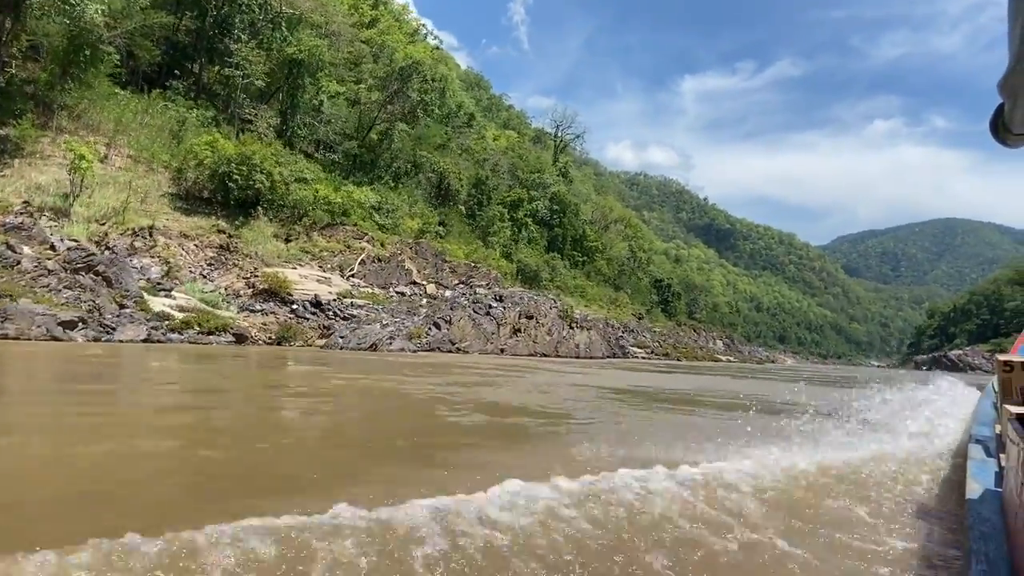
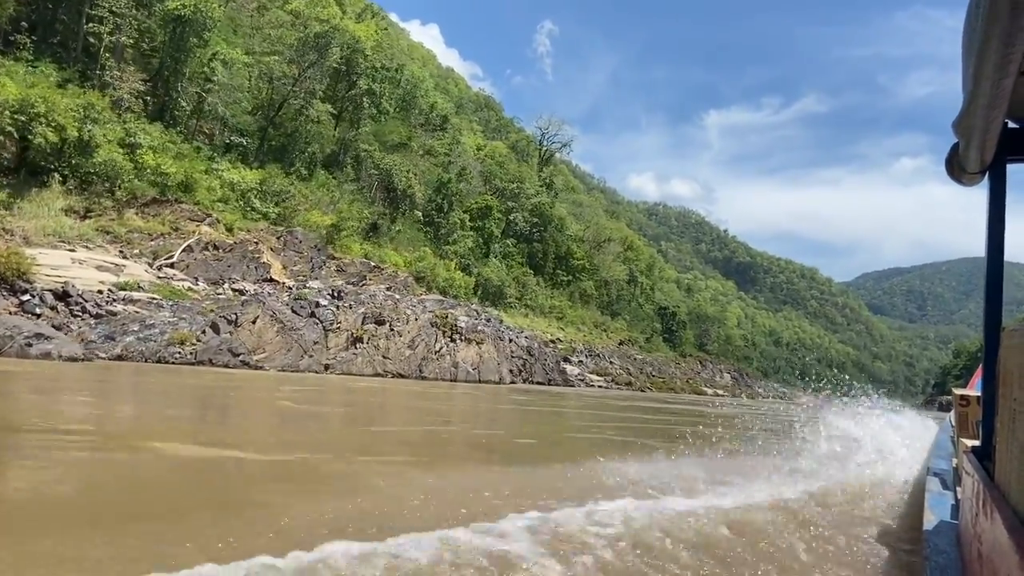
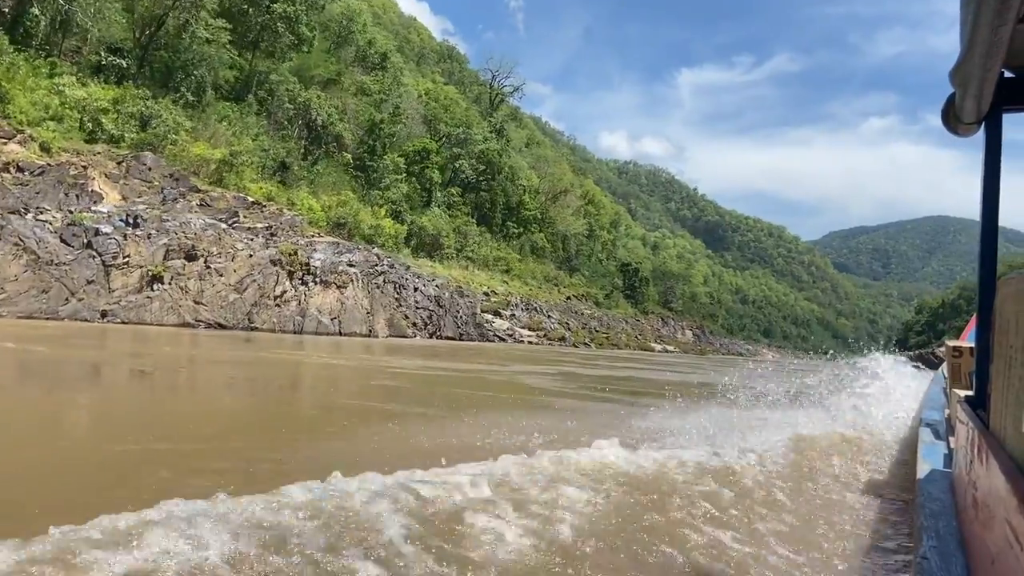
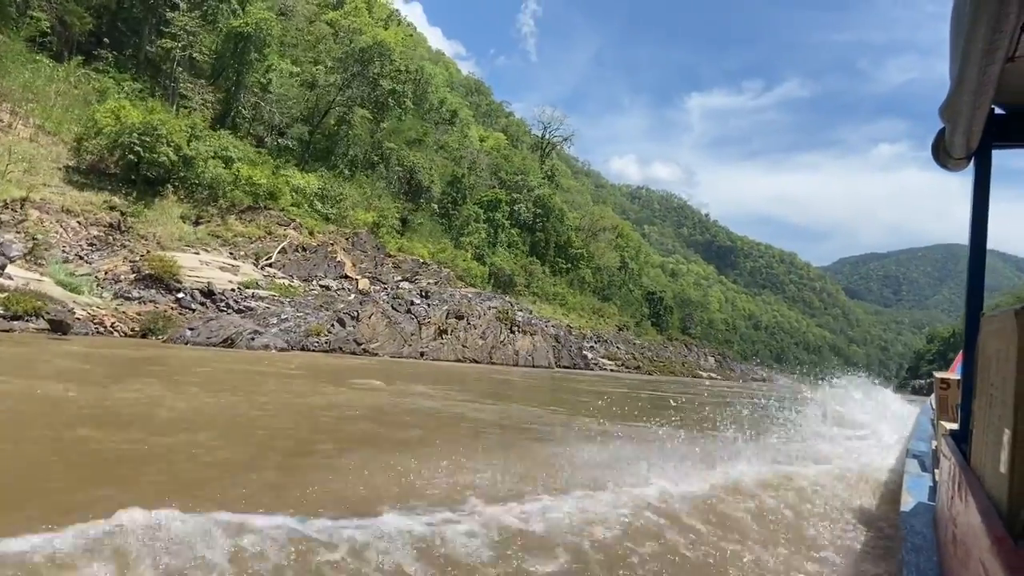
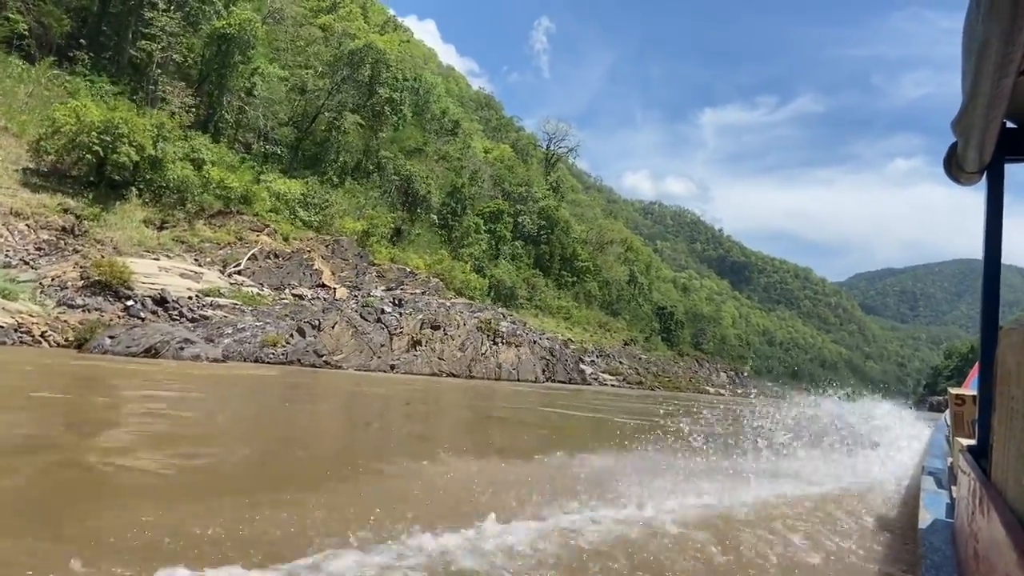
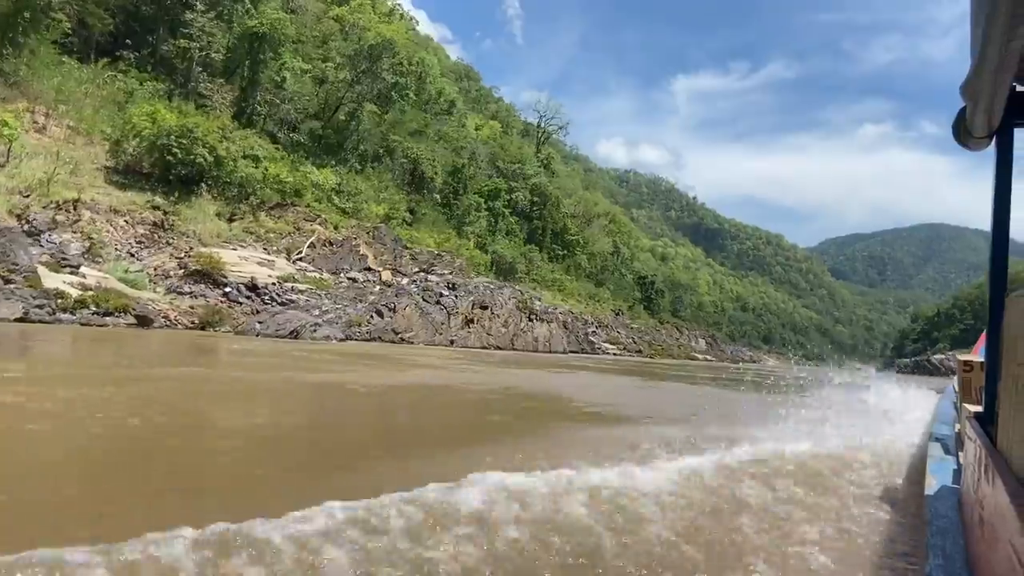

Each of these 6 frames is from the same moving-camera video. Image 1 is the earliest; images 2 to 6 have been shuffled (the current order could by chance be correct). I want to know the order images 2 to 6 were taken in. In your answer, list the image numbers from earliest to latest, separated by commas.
6, 4, 5, 2, 3
